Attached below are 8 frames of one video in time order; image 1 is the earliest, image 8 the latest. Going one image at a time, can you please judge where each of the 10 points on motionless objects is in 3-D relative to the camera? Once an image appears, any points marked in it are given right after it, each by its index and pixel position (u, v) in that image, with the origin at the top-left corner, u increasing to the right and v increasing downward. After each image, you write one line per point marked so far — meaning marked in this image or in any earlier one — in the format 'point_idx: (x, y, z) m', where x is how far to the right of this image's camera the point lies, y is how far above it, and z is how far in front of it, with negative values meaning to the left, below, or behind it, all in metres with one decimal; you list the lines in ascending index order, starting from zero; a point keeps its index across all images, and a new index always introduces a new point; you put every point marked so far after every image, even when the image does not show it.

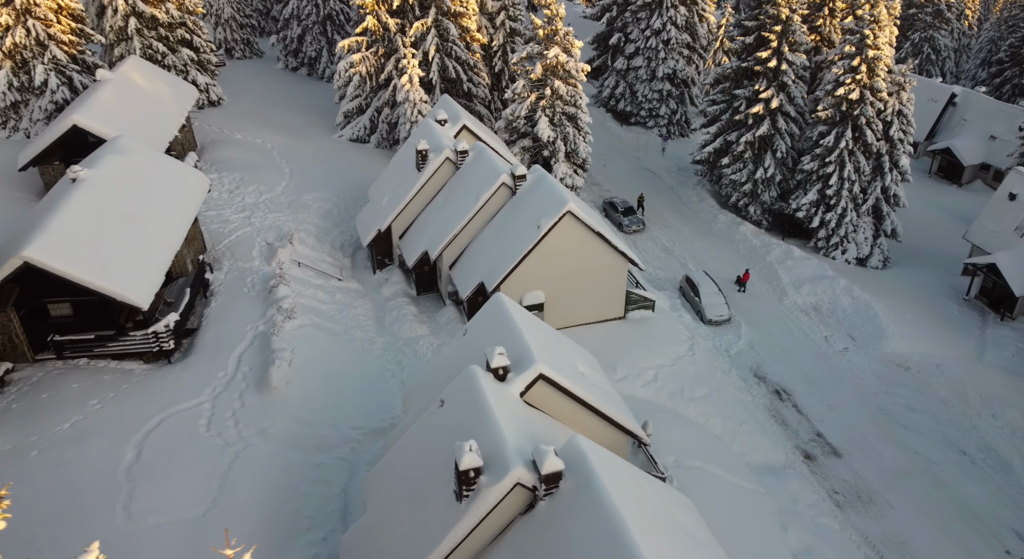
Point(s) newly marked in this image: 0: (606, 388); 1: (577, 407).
0: (+2.8, -2.9, +18.5) m
1: (+1.7, -3.2, +16.9) m
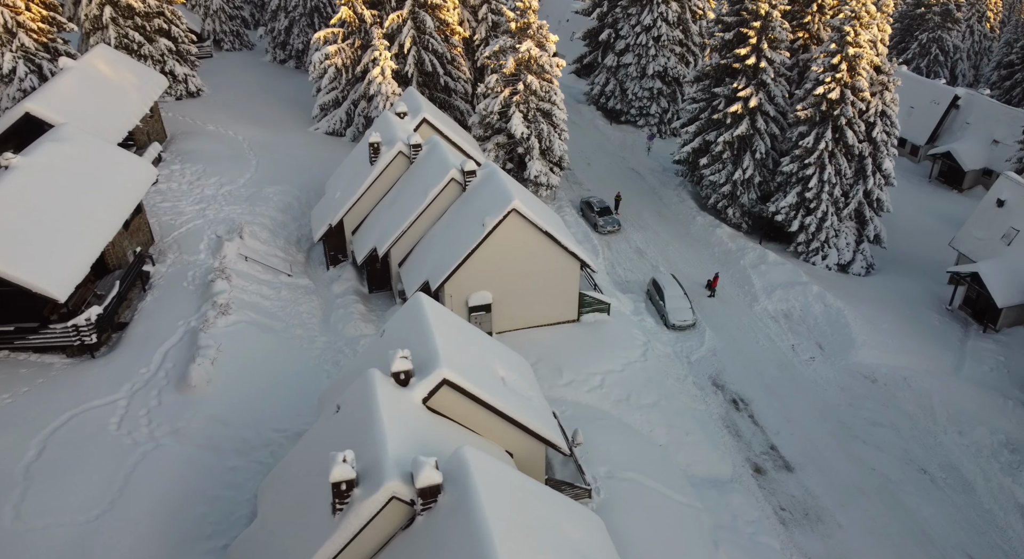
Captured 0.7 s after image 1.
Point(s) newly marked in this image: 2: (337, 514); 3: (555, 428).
0: (+0.6, -3.0, +17.6) m
1: (-0.5, -3.2, +16.0) m
2: (-3.3, -4.4, +12.7) m
3: (+1.2, -3.7, +17.2) m
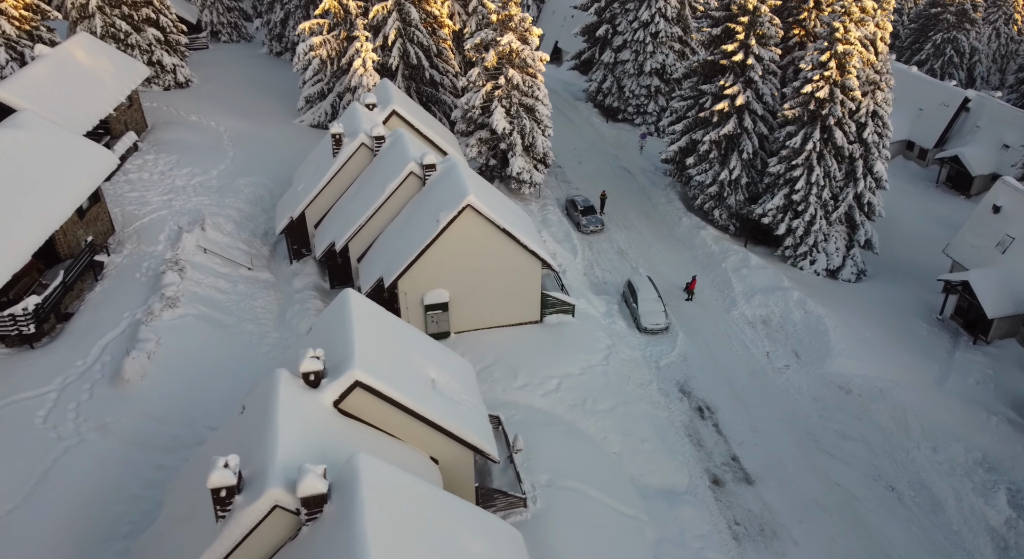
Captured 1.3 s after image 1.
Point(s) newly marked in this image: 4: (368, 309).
0: (-1.1, -2.9, +16.8) m
1: (-2.3, -3.1, +15.2) m
2: (-5.2, -4.3, +12.1) m
3: (-0.5, -3.7, +16.4) m
4: (-3.5, -0.7, +16.7) m
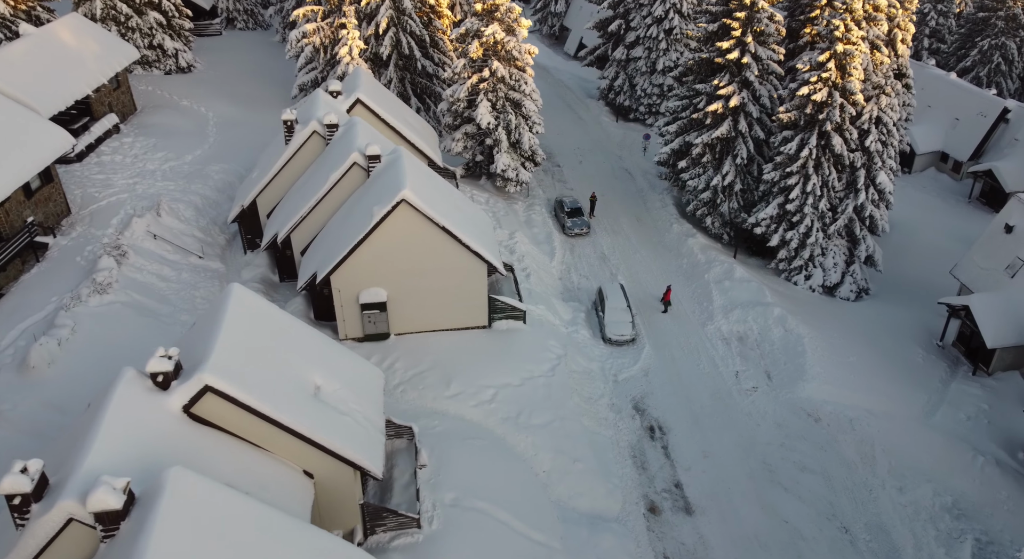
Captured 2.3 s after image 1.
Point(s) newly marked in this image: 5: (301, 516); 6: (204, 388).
0: (-3.7, -3.0, +15.6) m
1: (-5.0, -3.1, +14.1) m
2: (-8.1, -4.1, +11.1) m
3: (-3.2, -3.8, +15.1) m
4: (-6.0, -0.6, +15.7) m
5: (-4.2, -4.7, +13.8) m
6: (-6.0, -2.1, +13.3) m
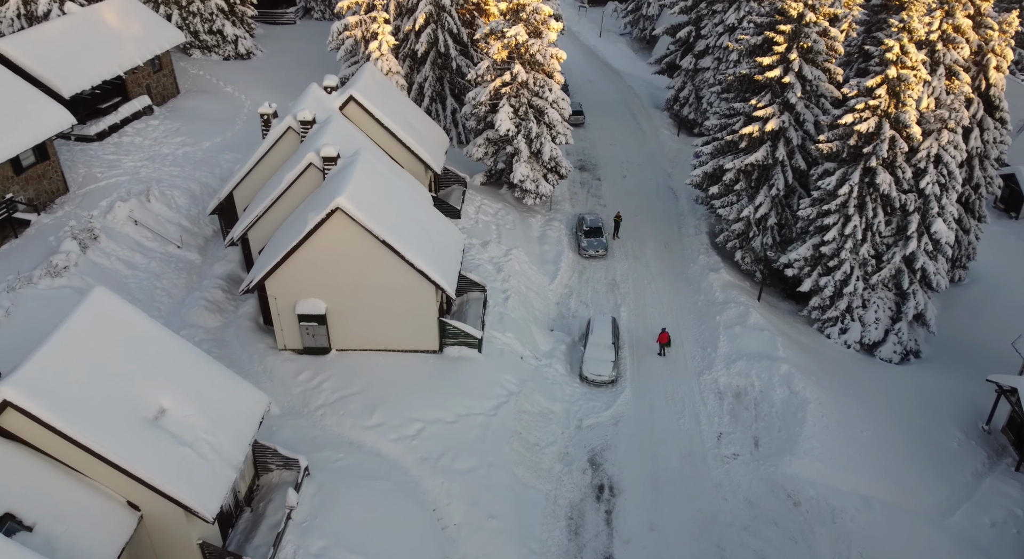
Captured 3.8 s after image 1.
0: (-6.6, -3.3, +14.3) m
1: (-8.1, -3.3, +13.0) m
2: (-11.7, -4.0, +10.5) m
3: (-6.2, -4.2, +13.7) m
4: (-8.6, -0.8, +14.7) m
5: (-7.5, -5.0, +12.6) m
6: (-9.1, -2.2, +12.3) m
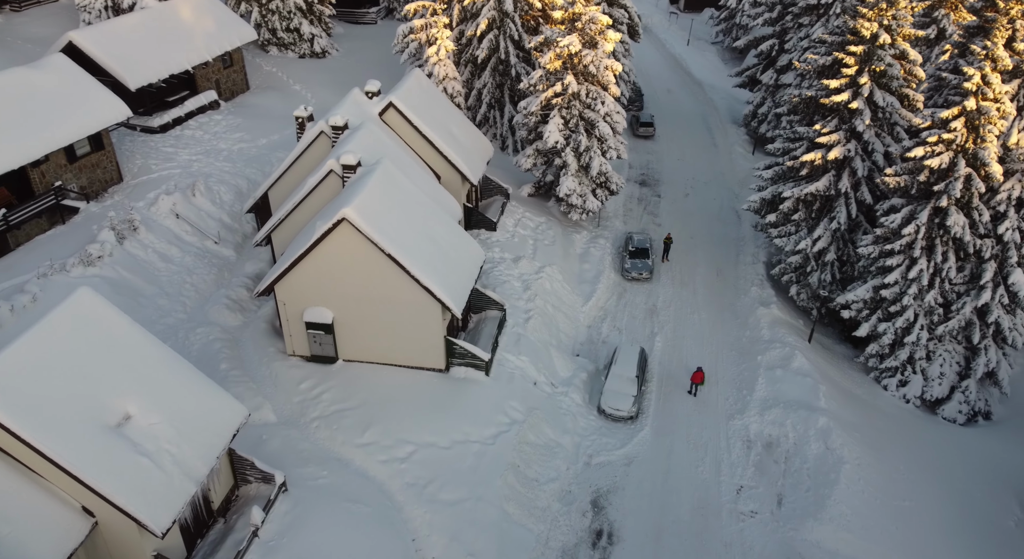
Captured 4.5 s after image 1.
0: (-7.3, -3.5, +14.1) m
1: (-8.9, -3.4, +13.0) m
2: (-12.9, -3.8, +10.9) m
3: (-7.1, -4.4, +13.5) m
4: (-9.1, -0.8, +14.7) m
5: (-8.6, -5.1, +12.5) m
6: (-10.0, -2.2, +12.5) m
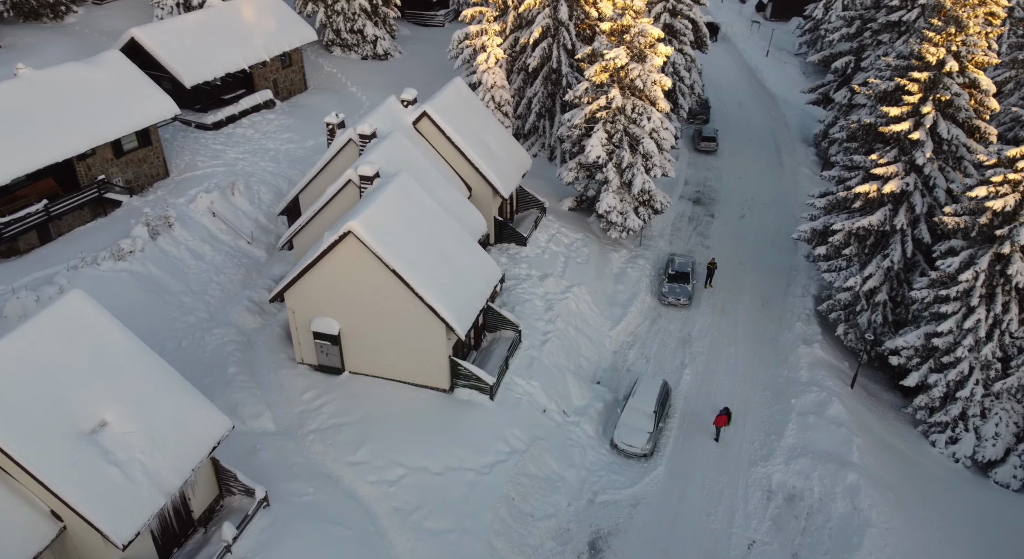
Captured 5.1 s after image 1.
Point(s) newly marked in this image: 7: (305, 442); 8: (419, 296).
0: (-7.9, -3.7, +14.1) m
1: (-9.6, -3.5, +13.2) m
2: (-13.7, -3.6, +11.5) m
3: (-7.8, -4.6, +13.5) m
4: (-9.4, -0.9, +14.9) m
5: (-9.4, -5.2, +12.7) m
6: (-10.6, -2.2, +12.7) m
7: (-5.9, -4.6, +19.4) m
8: (-2.6, -0.5, +19.2) m
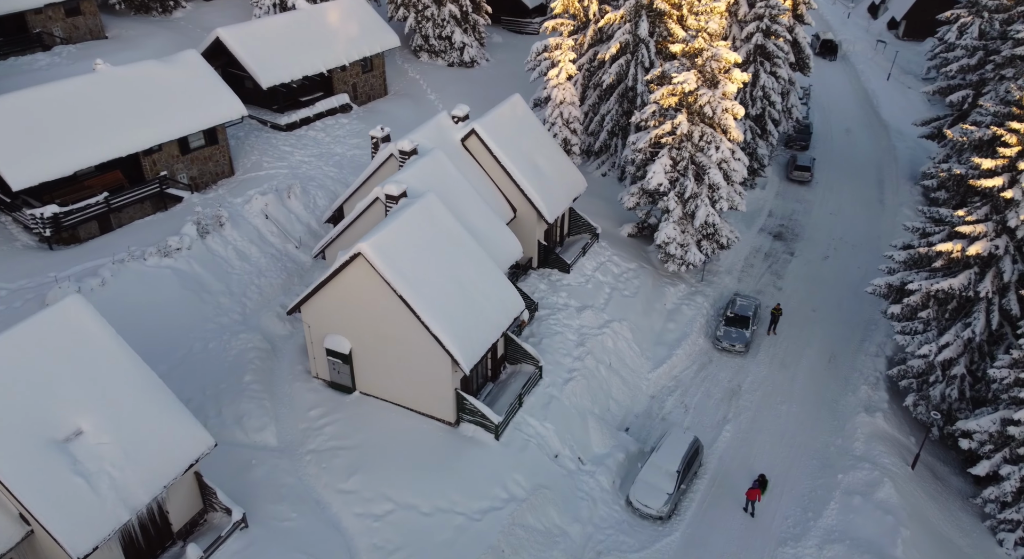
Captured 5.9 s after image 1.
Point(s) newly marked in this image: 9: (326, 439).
0: (-8.5, -4.0, +14.2) m
1: (-10.3, -3.6, +13.5) m
2: (-14.7, -3.3, +12.4) m
3: (-8.6, -4.8, +13.6) m
4: (-9.7, -1.1, +15.2) m
5: (-10.4, -5.3, +13.0) m
6: (-11.3, -2.2, +13.2) m
7: (-5.9, -5.1, +19.1) m
8: (-2.3, -1.3, +18.5) m
9: (-5.3, -4.6, +19.7) m
